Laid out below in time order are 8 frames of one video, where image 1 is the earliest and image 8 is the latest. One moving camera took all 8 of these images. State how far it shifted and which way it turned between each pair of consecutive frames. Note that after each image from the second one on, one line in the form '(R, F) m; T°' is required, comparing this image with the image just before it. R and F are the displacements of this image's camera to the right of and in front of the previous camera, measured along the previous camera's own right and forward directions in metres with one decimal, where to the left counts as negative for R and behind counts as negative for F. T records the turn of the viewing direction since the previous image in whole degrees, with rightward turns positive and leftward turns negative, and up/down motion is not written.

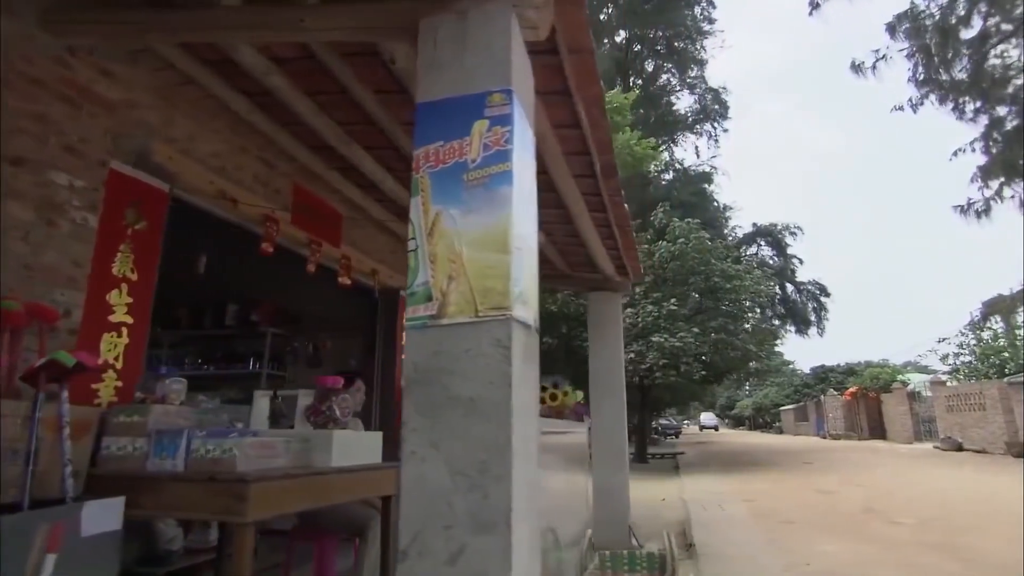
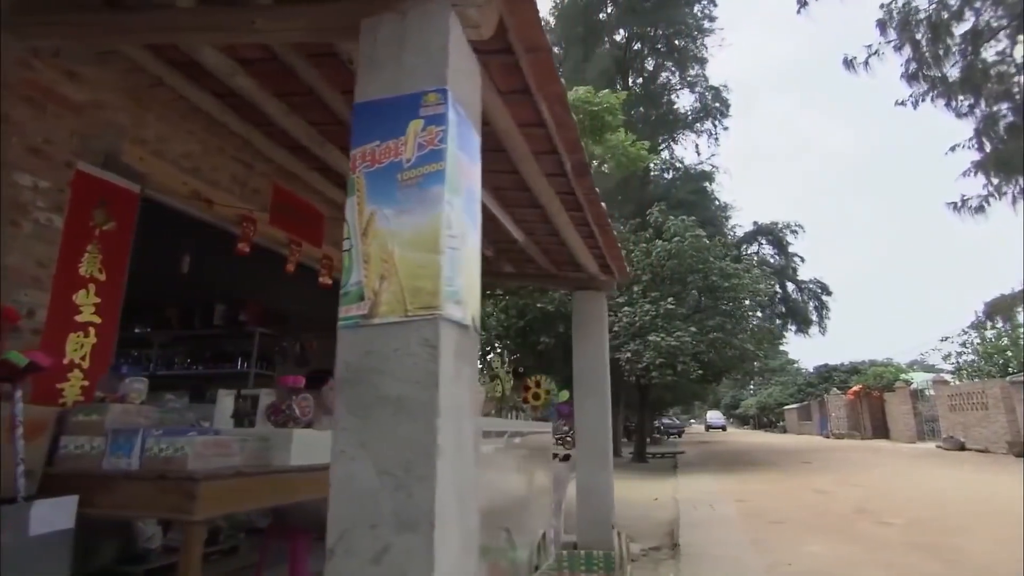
(+0.2, 0.0) m; -1°
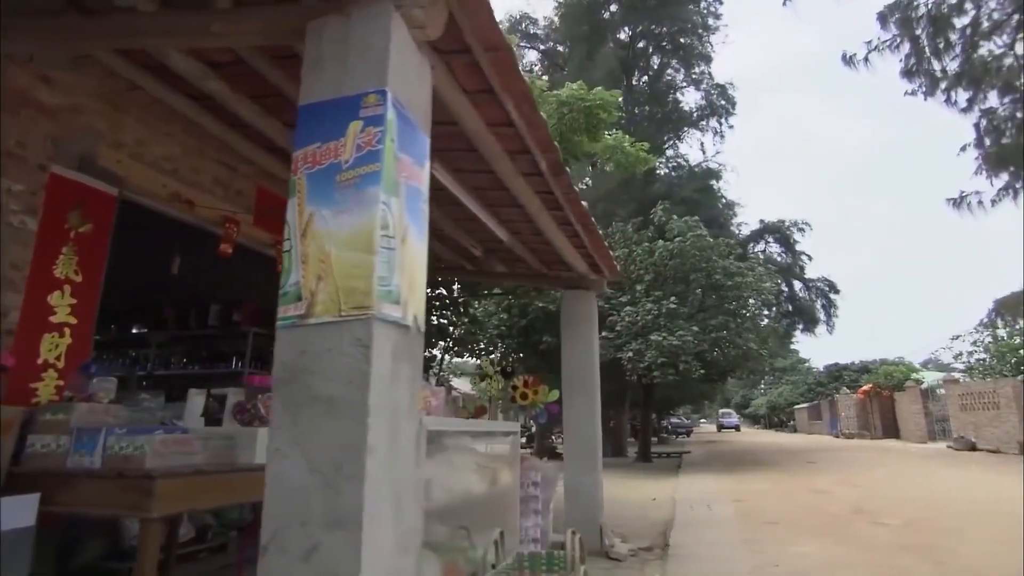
(+0.2, 0.0) m; -2°
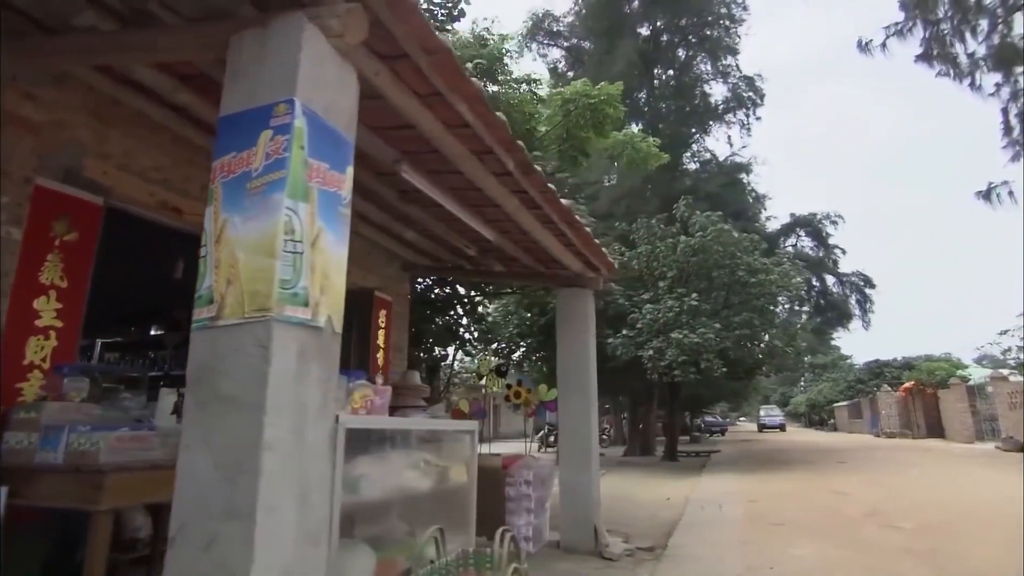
(+0.5, 0.0) m; -4°
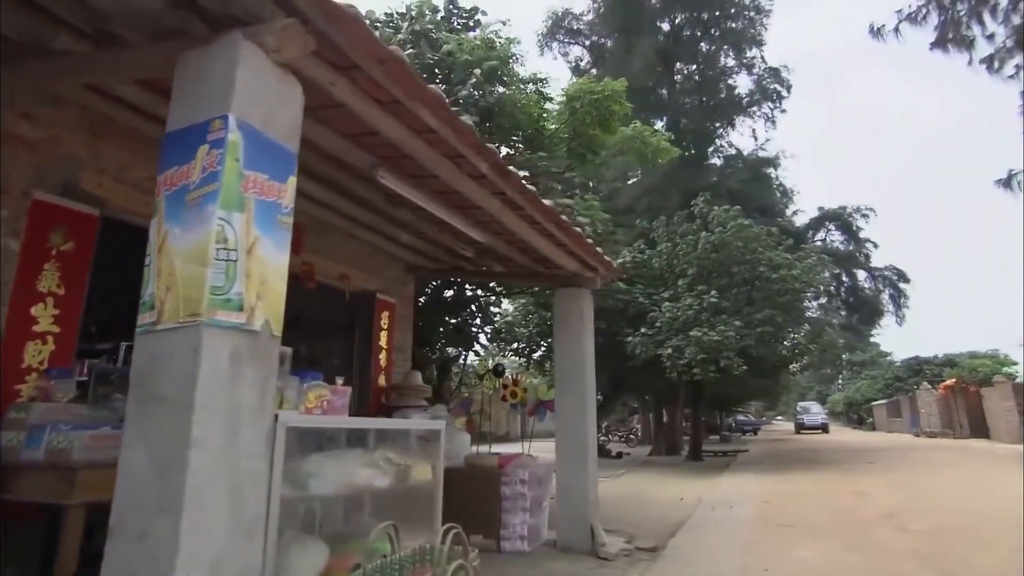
(+0.4, 0.0) m; -4°
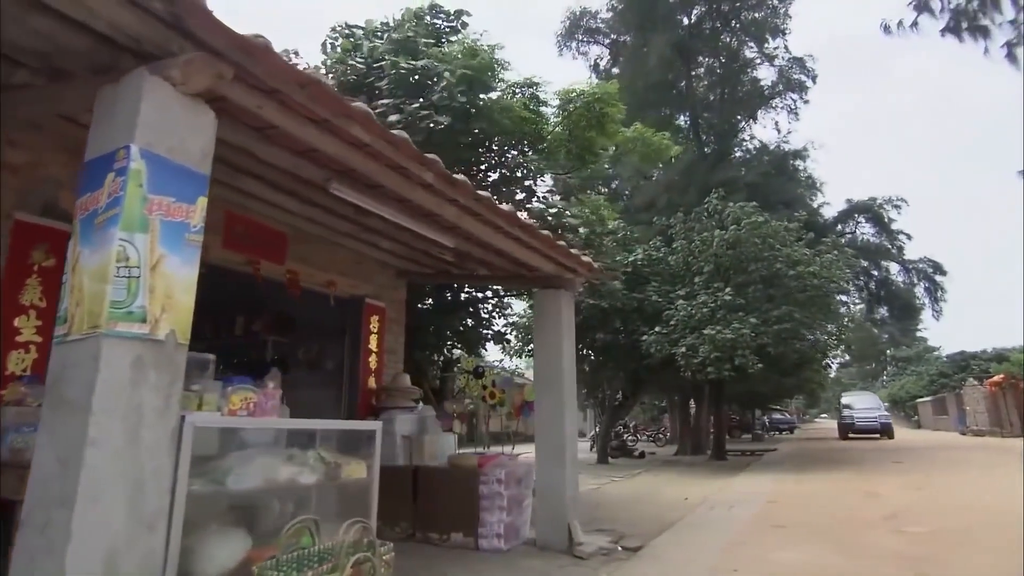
(+0.7, -0.1) m; -5°
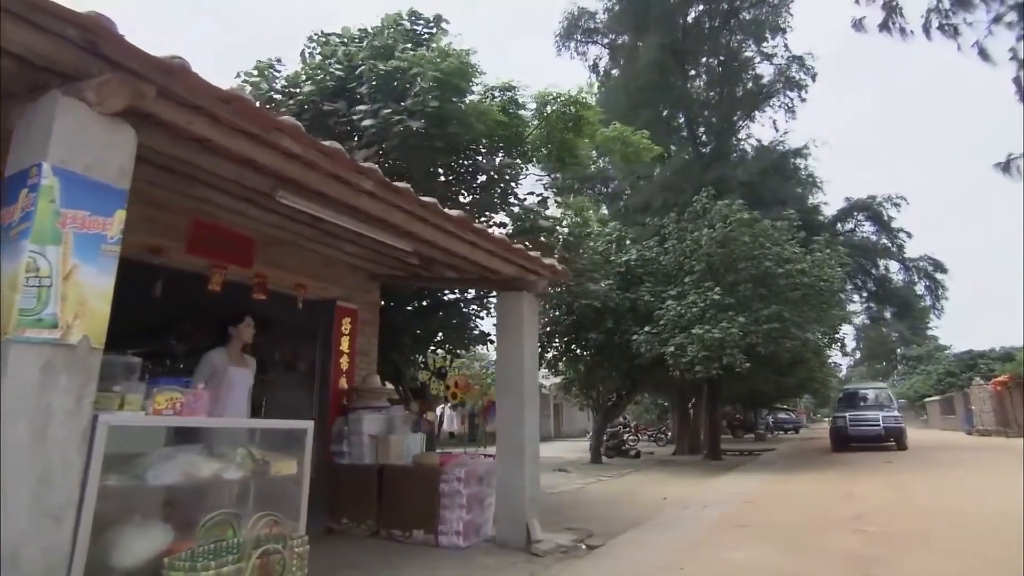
(+0.6, -0.1) m; -2°
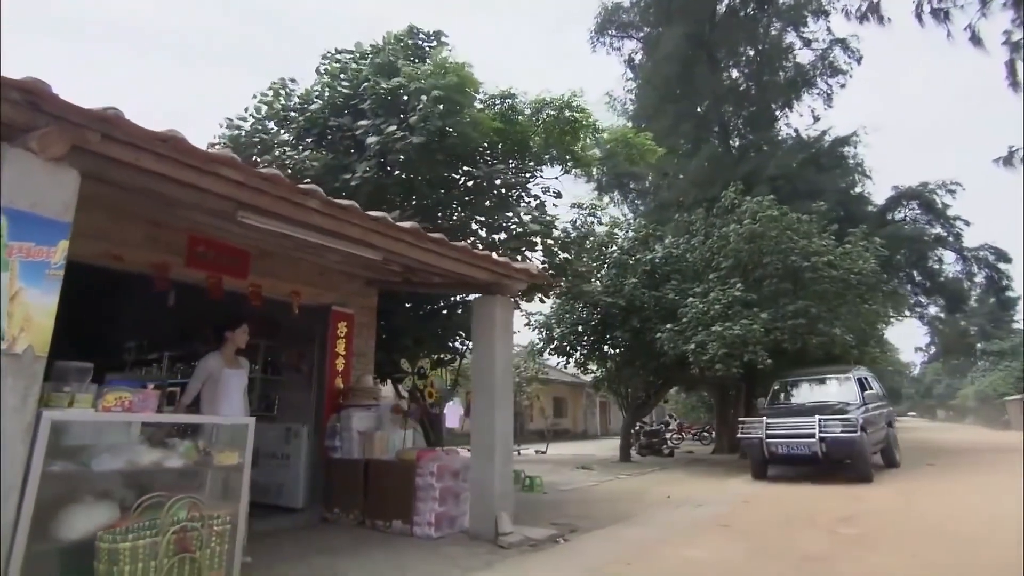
(+1.1, -0.2) m; -8°
